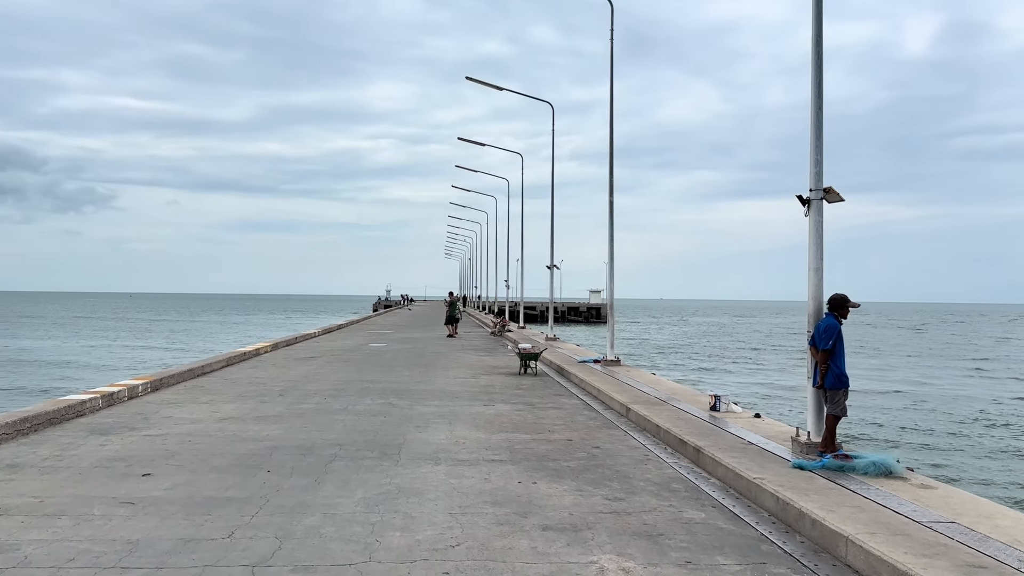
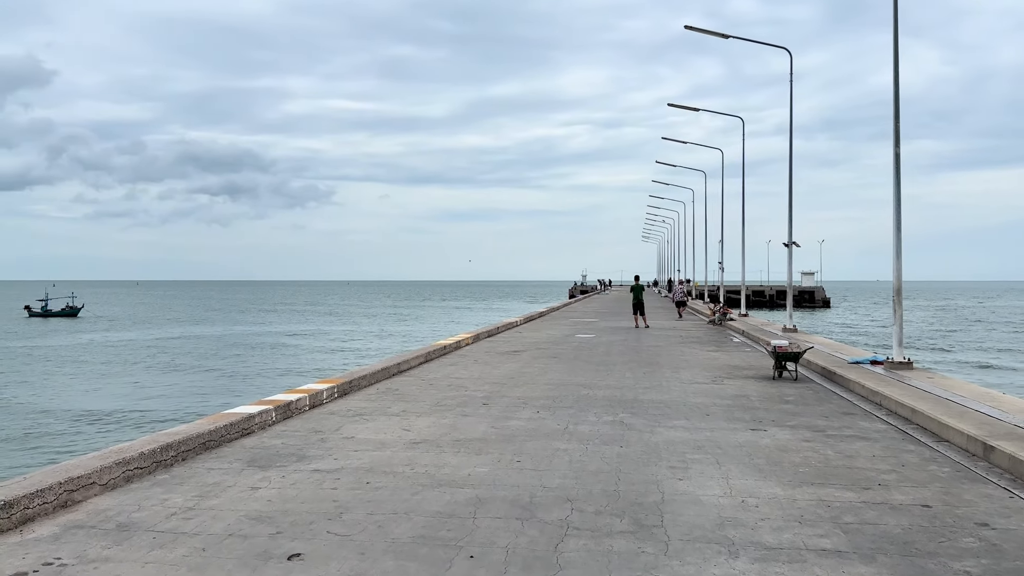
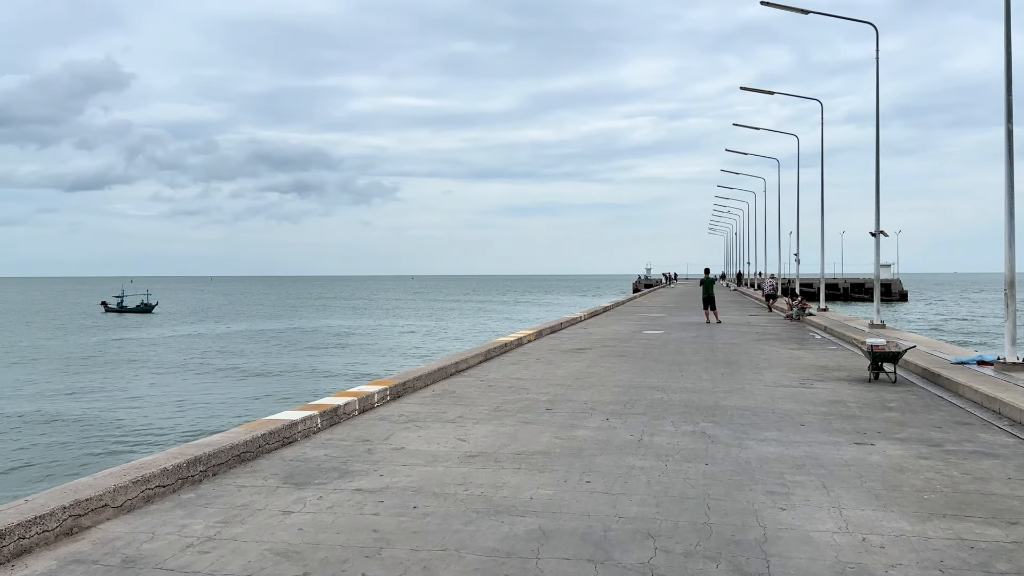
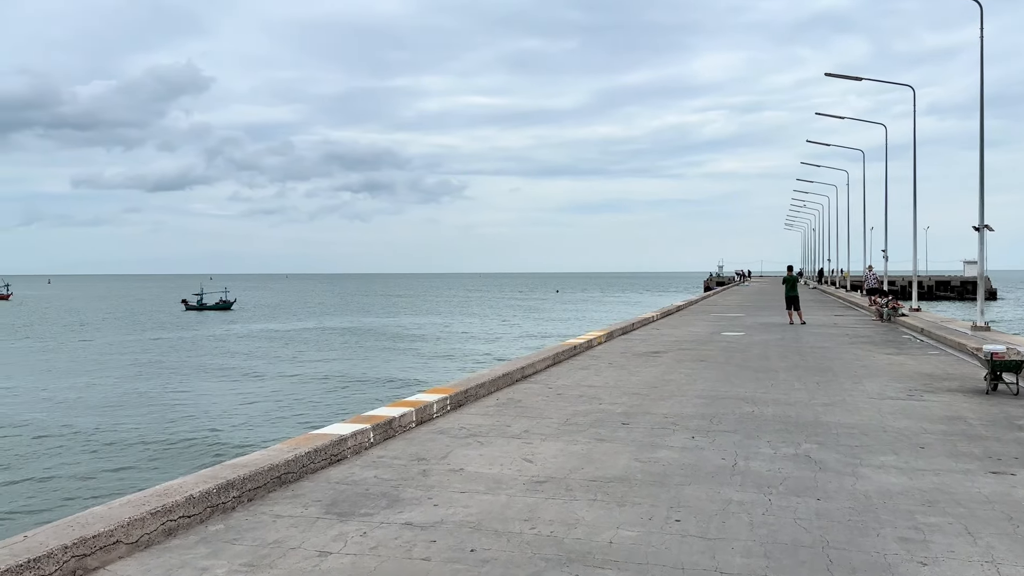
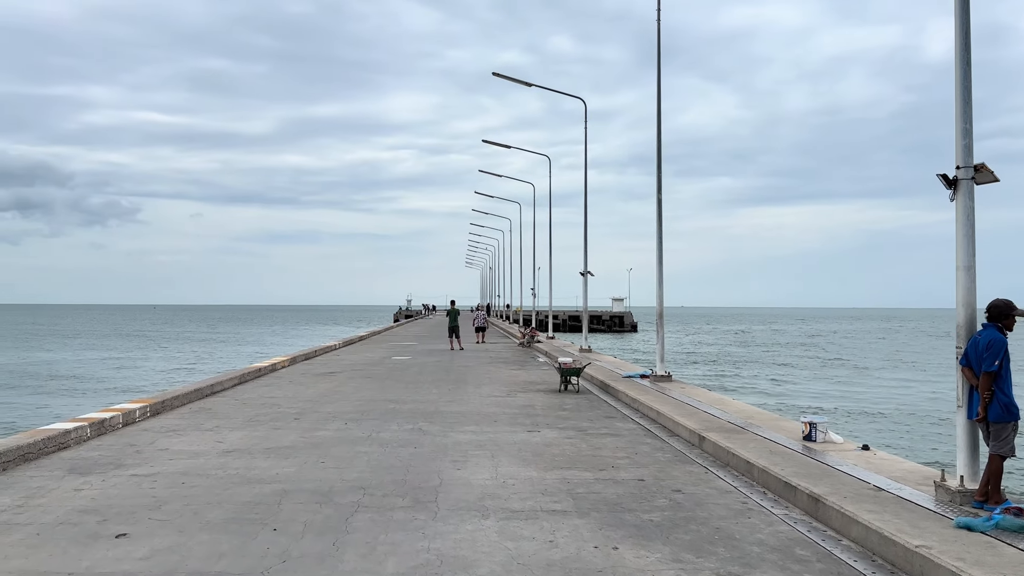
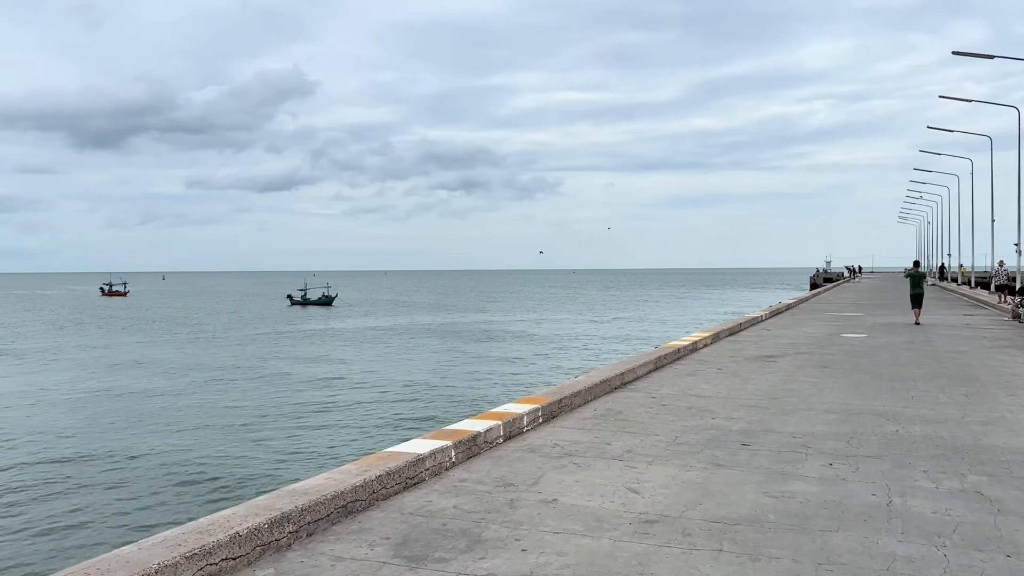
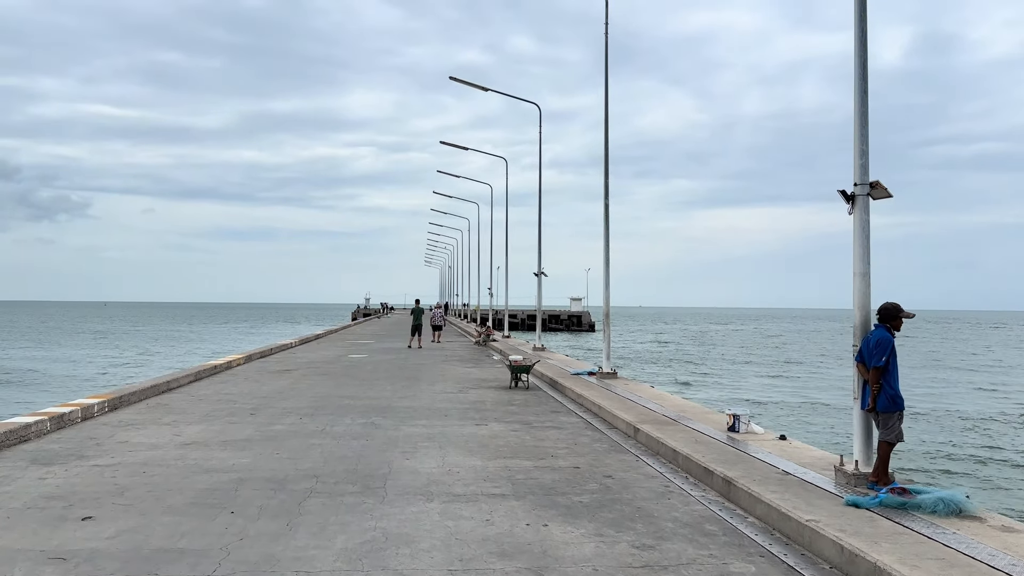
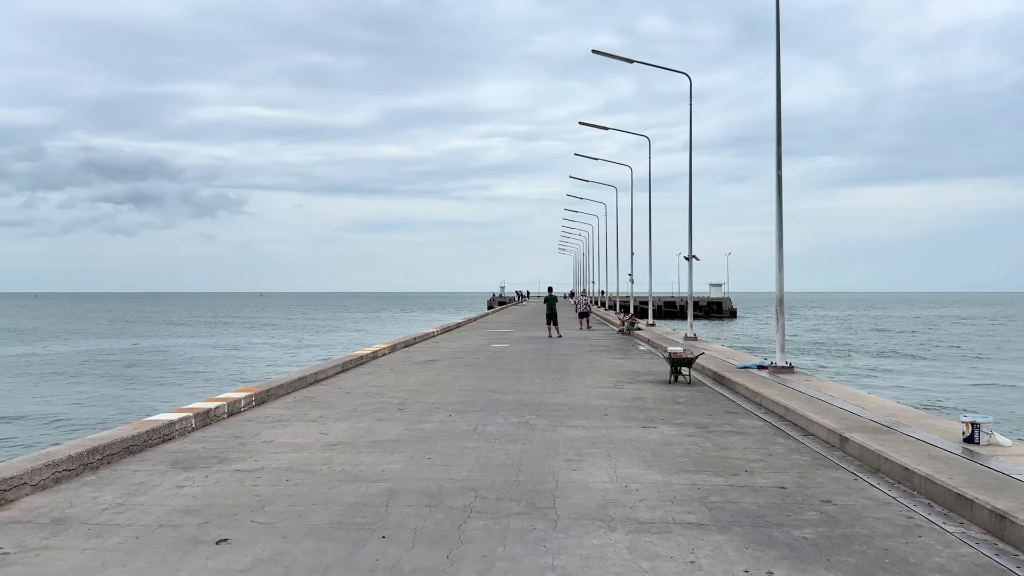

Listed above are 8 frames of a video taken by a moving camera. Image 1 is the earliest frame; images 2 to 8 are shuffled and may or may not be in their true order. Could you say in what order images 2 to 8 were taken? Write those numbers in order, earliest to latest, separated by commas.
7, 5, 8, 2, 3, 4, 6
